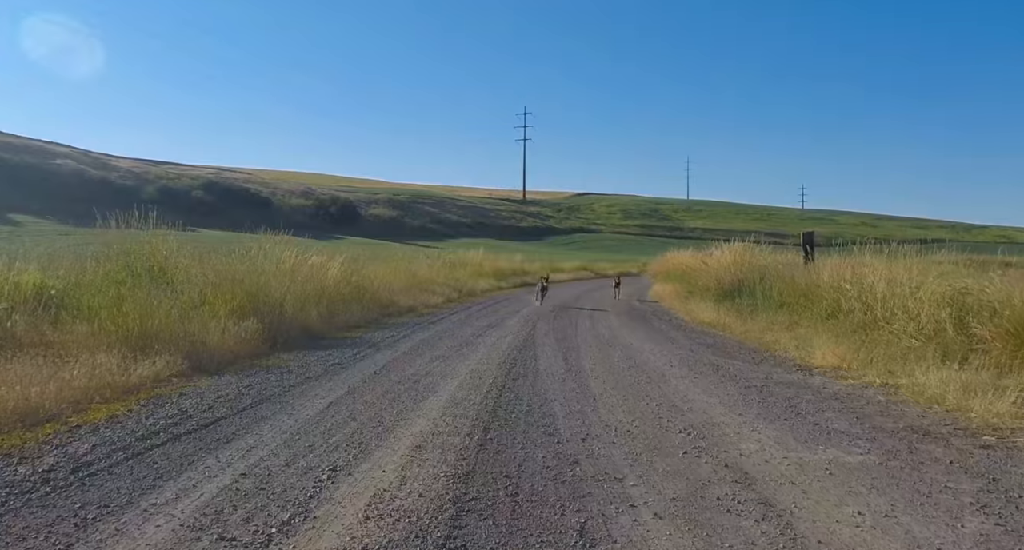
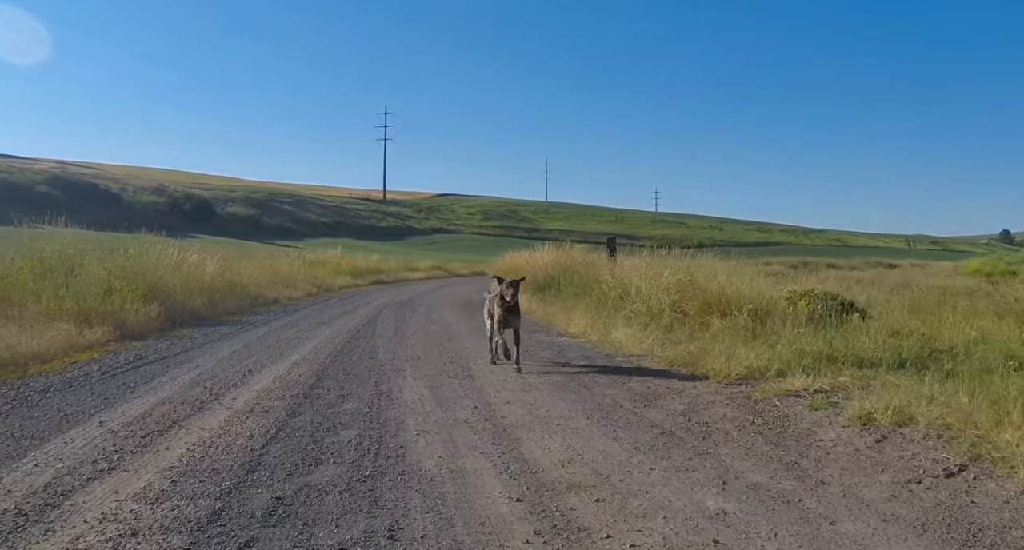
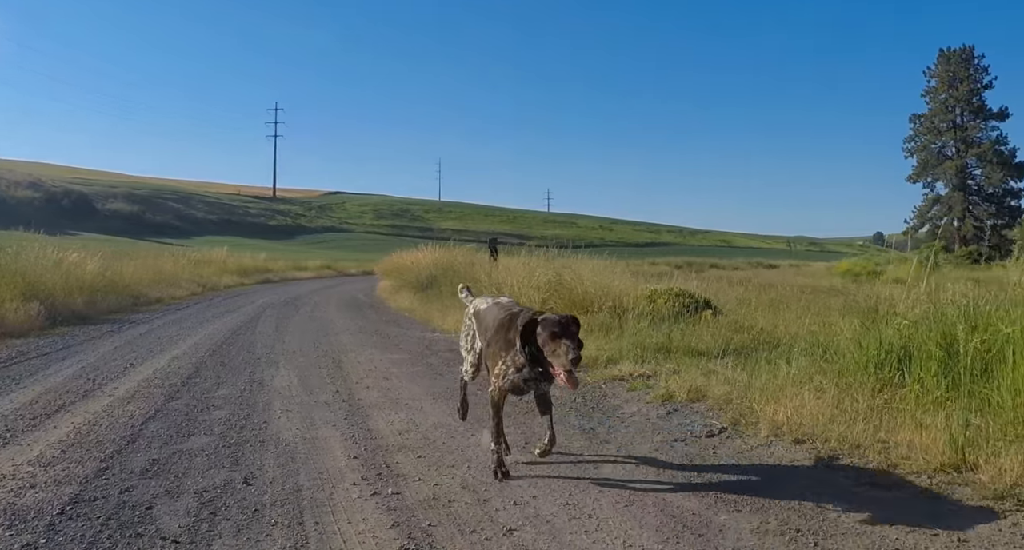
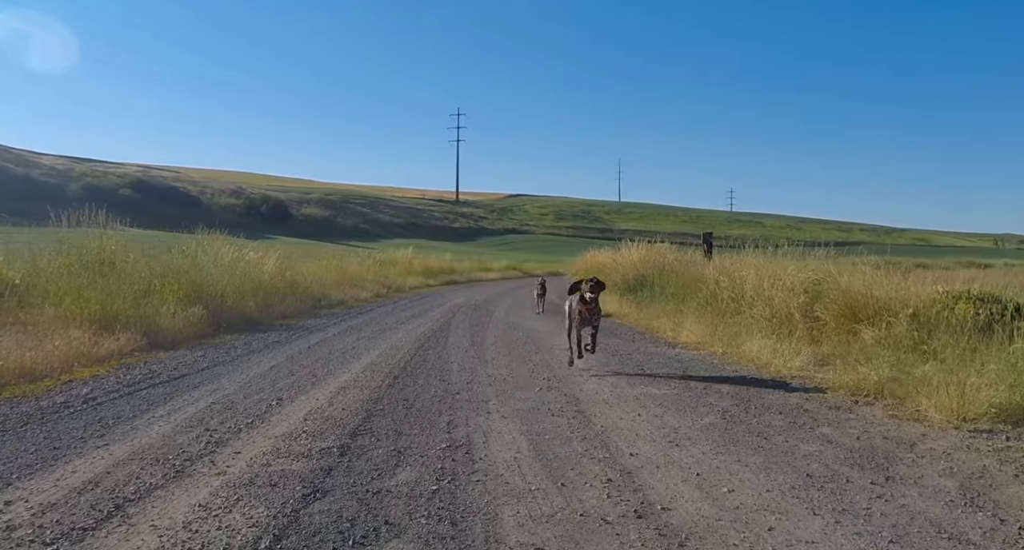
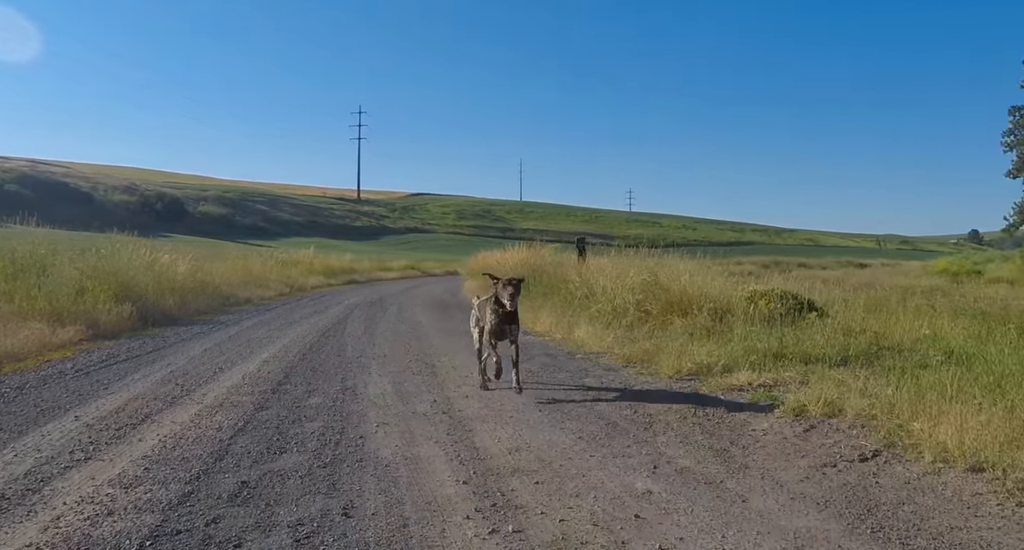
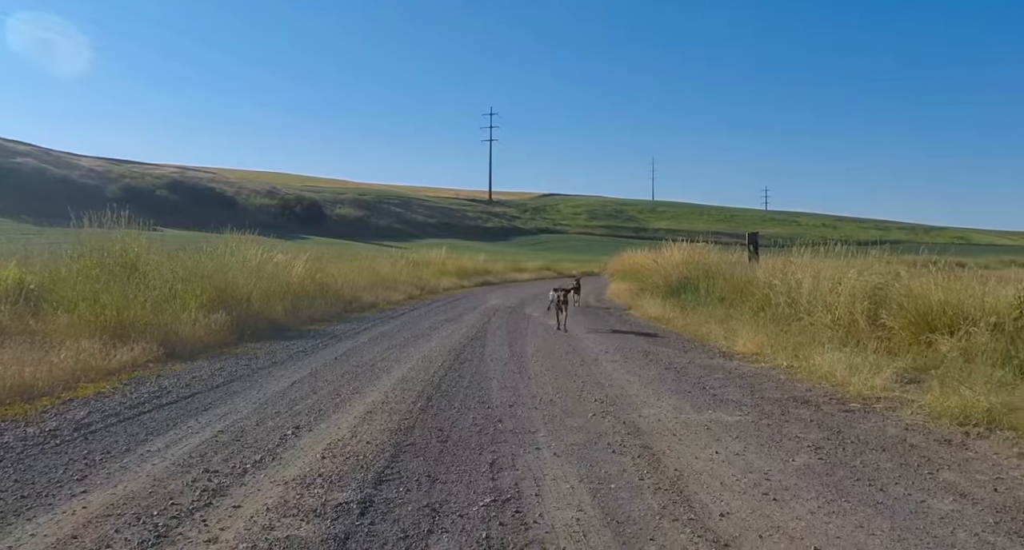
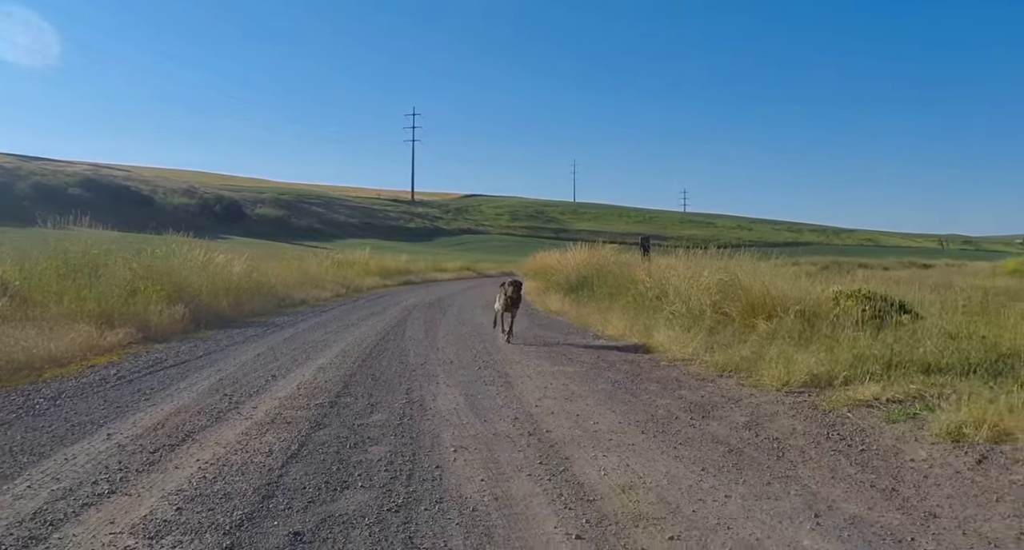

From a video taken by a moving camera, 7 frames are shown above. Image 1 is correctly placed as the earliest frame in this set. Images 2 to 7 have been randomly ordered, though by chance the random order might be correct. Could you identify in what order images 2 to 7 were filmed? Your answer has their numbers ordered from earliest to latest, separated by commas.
6, 4, 7, 2, 5, 3
